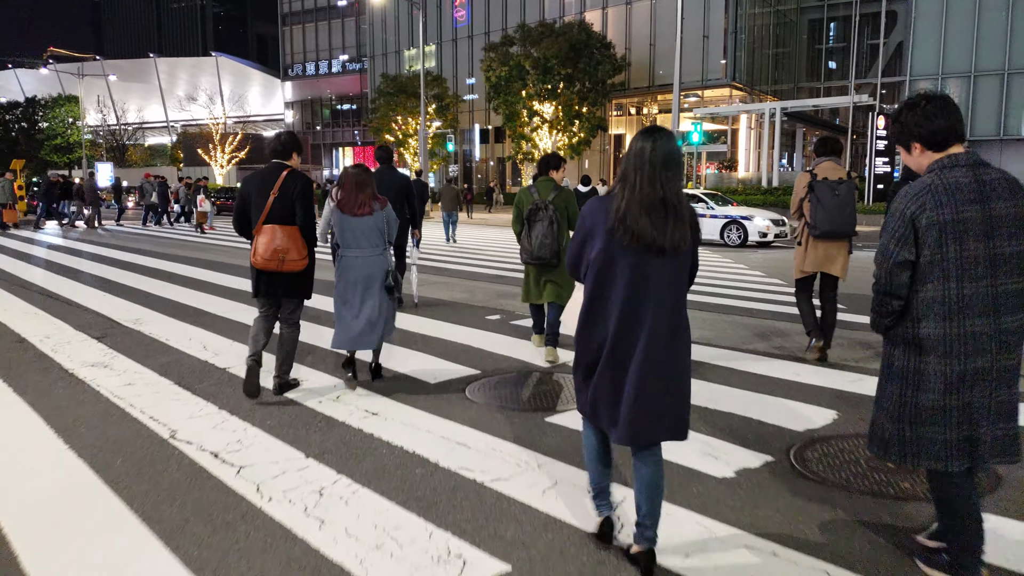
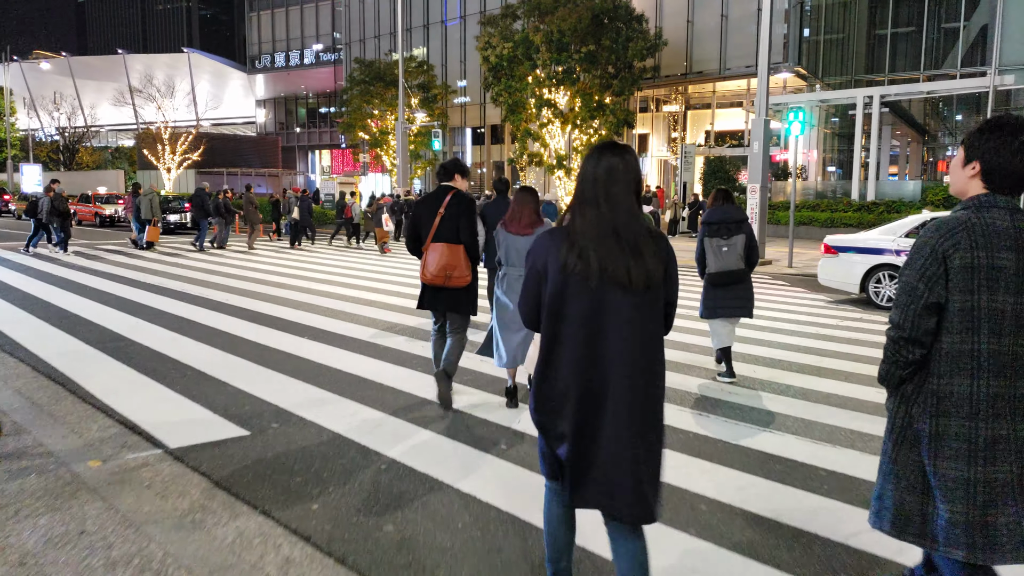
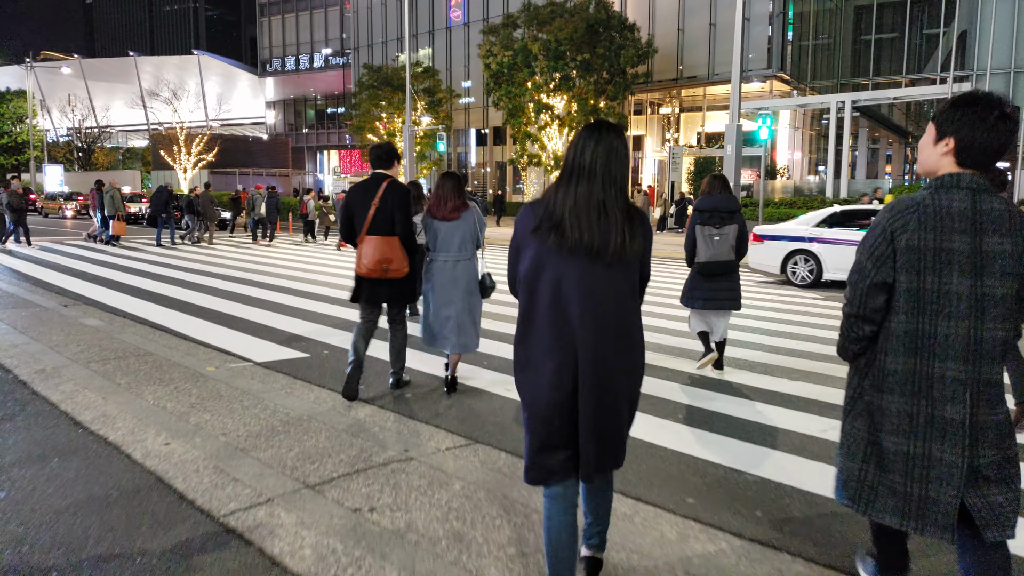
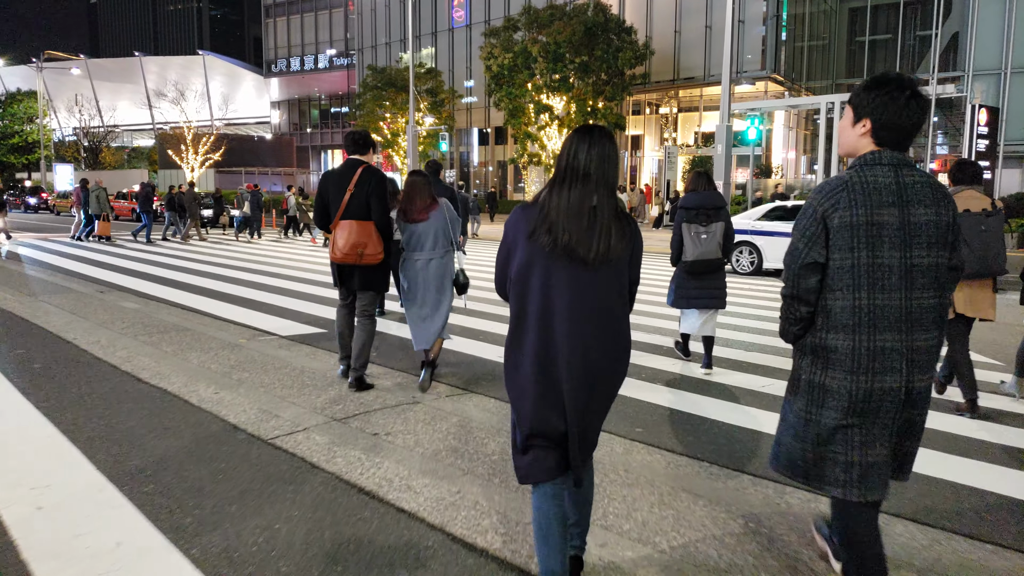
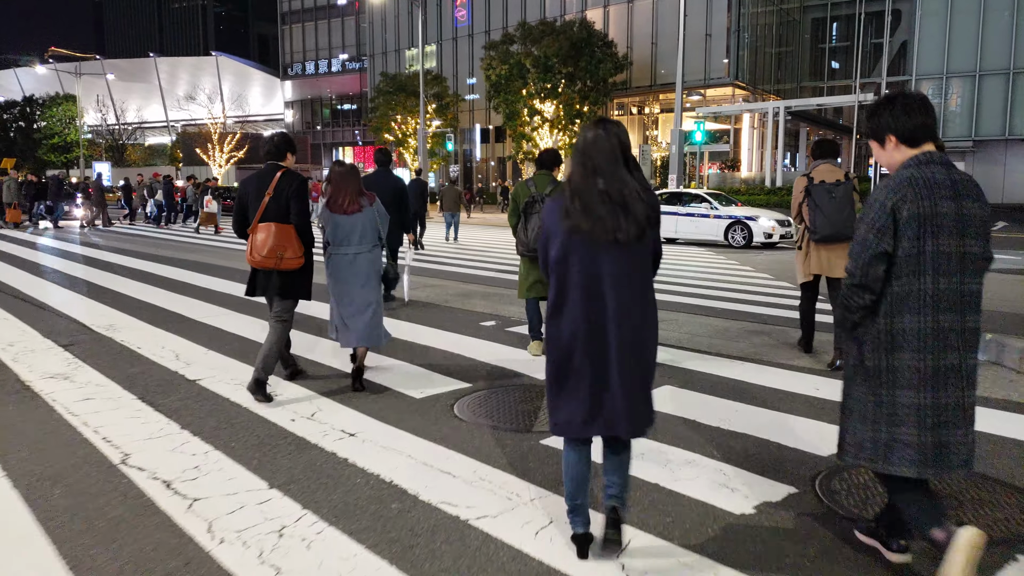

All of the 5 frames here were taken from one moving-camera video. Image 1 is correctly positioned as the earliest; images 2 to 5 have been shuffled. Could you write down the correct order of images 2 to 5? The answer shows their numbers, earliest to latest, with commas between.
5, 4, 3, 2
